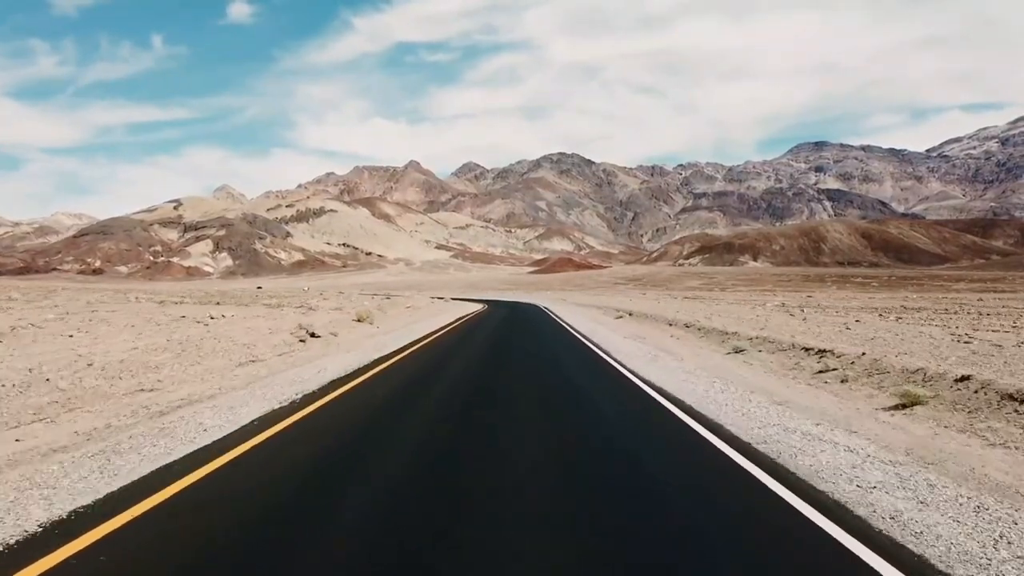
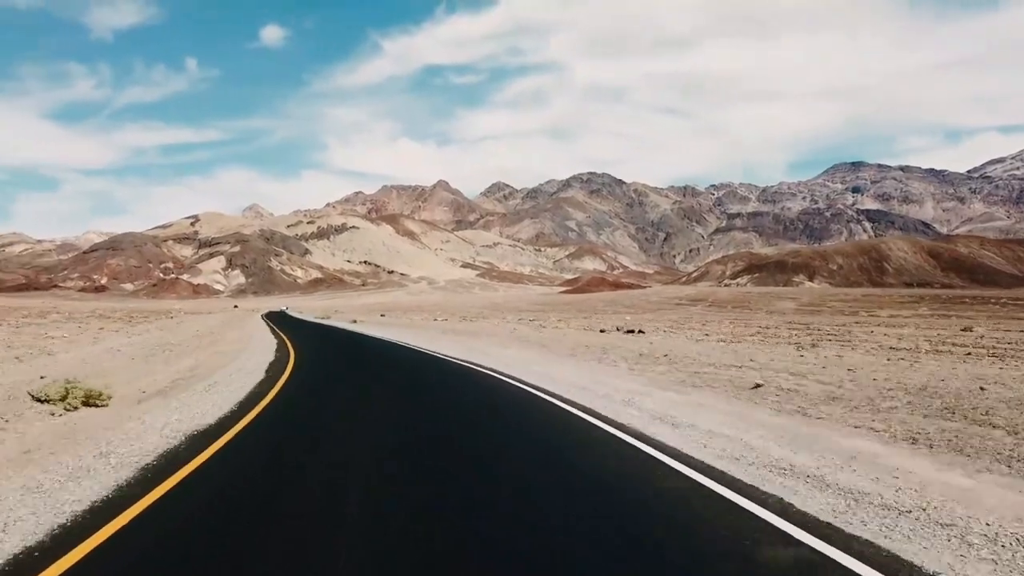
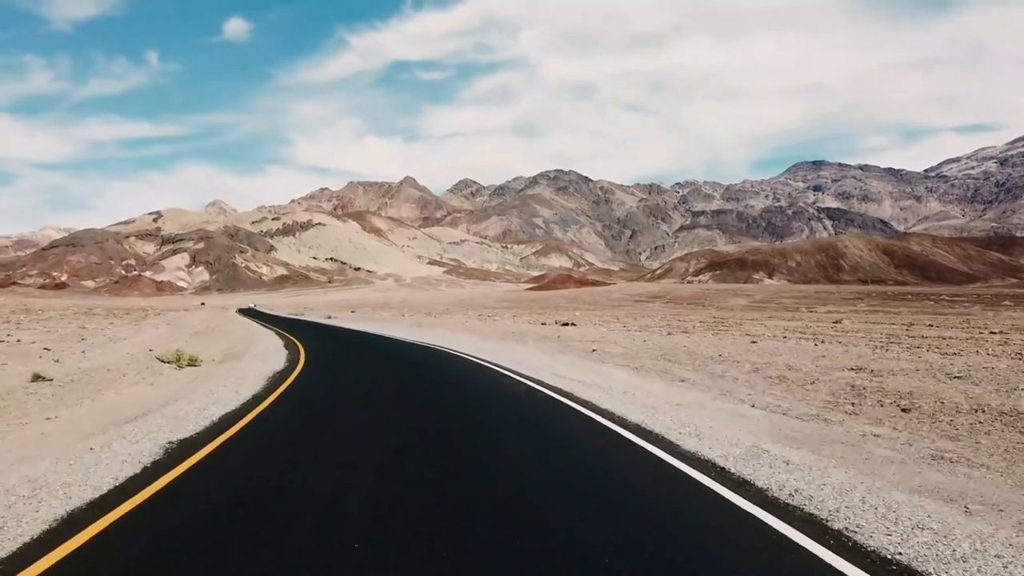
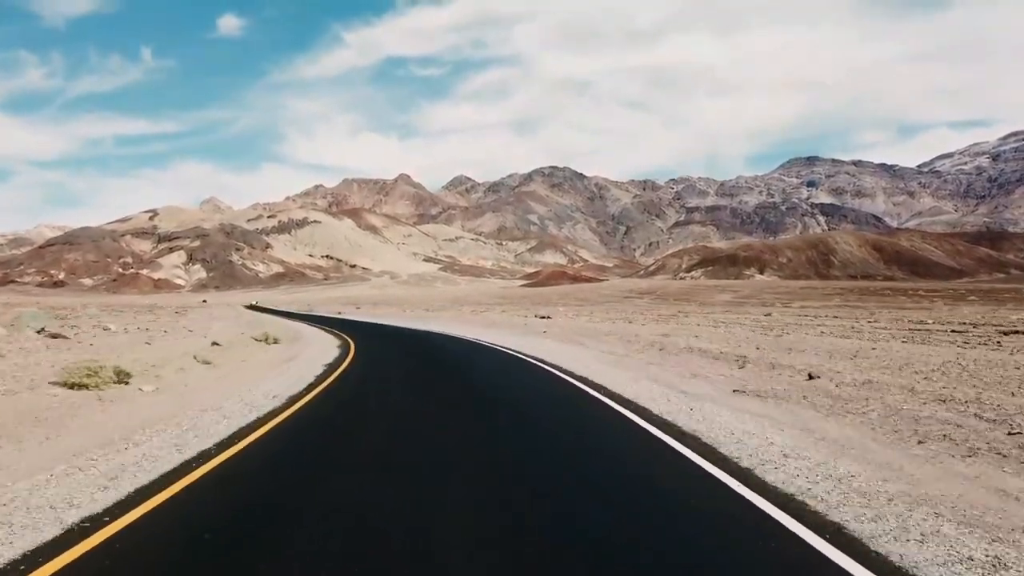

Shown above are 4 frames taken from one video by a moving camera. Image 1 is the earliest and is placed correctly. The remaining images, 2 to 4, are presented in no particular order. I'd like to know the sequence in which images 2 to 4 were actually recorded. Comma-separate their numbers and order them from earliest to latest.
4, 3, 2
